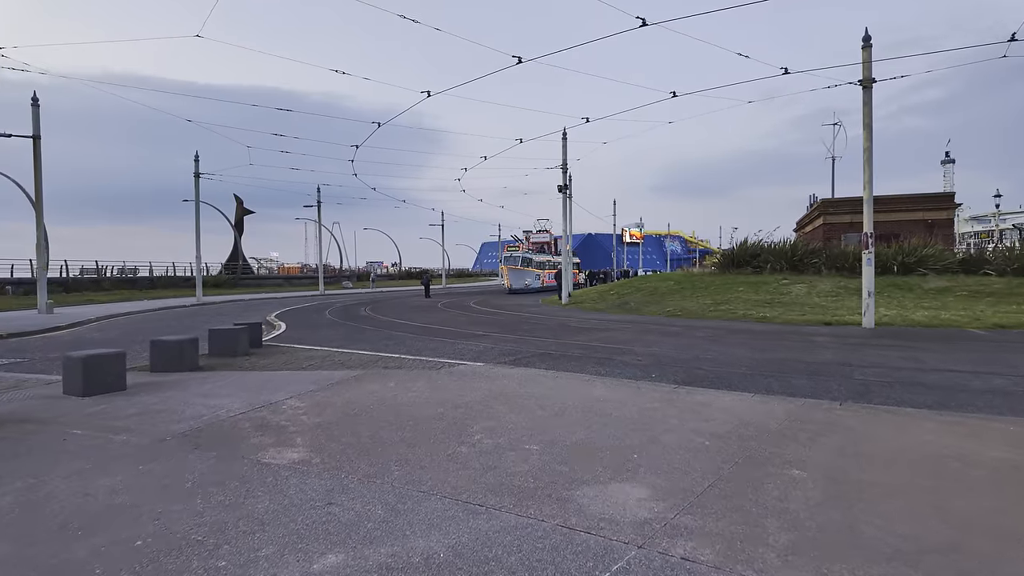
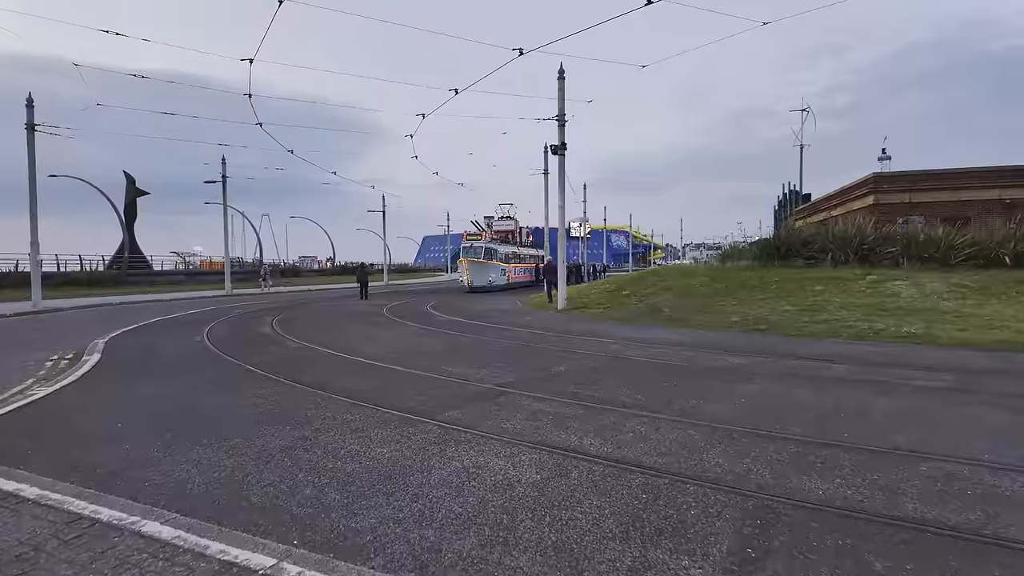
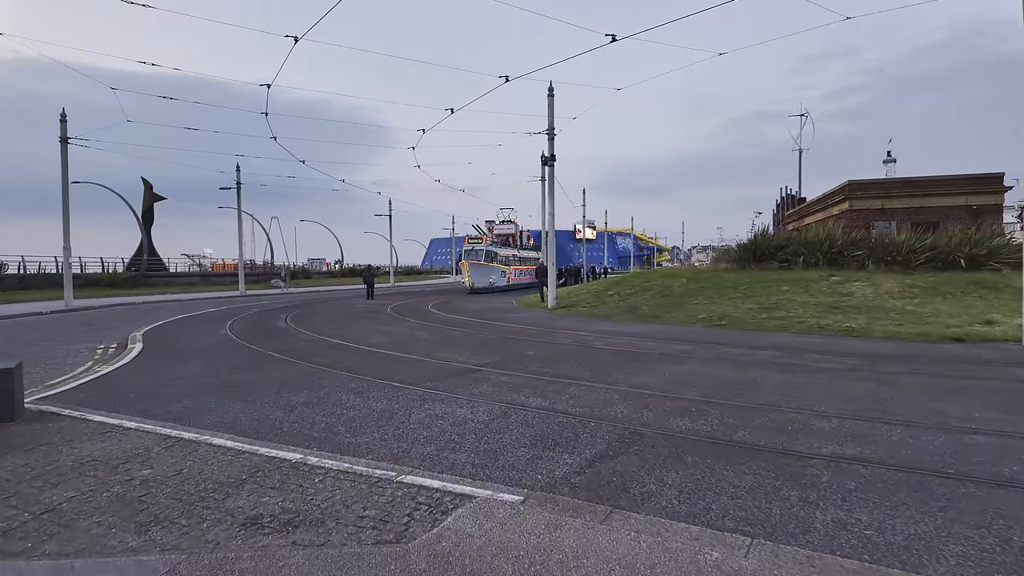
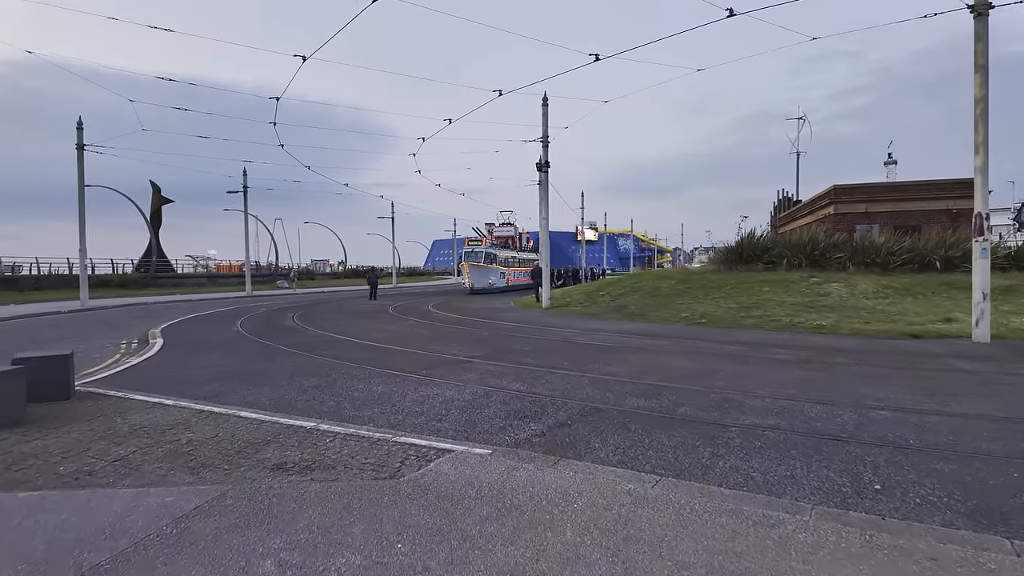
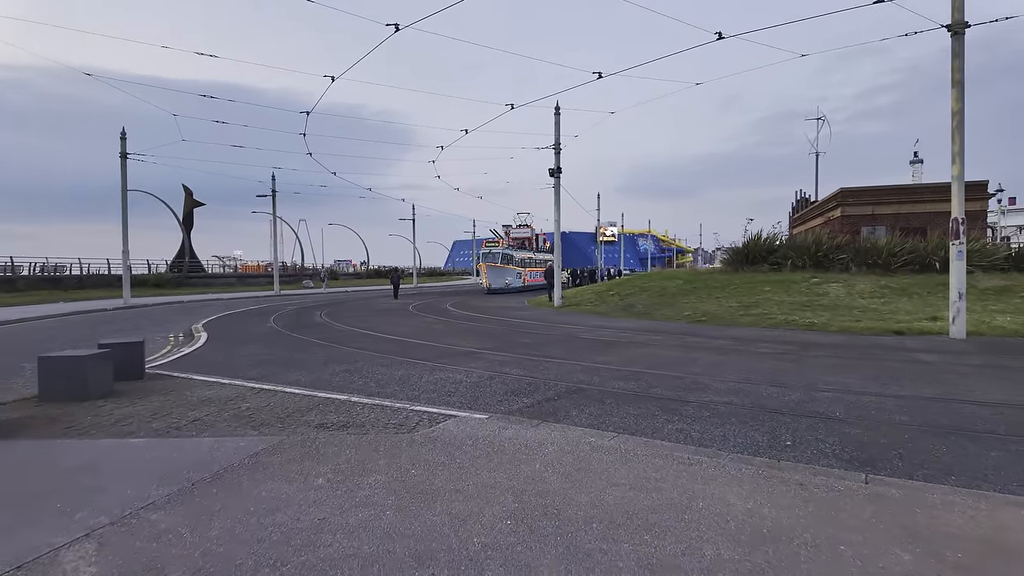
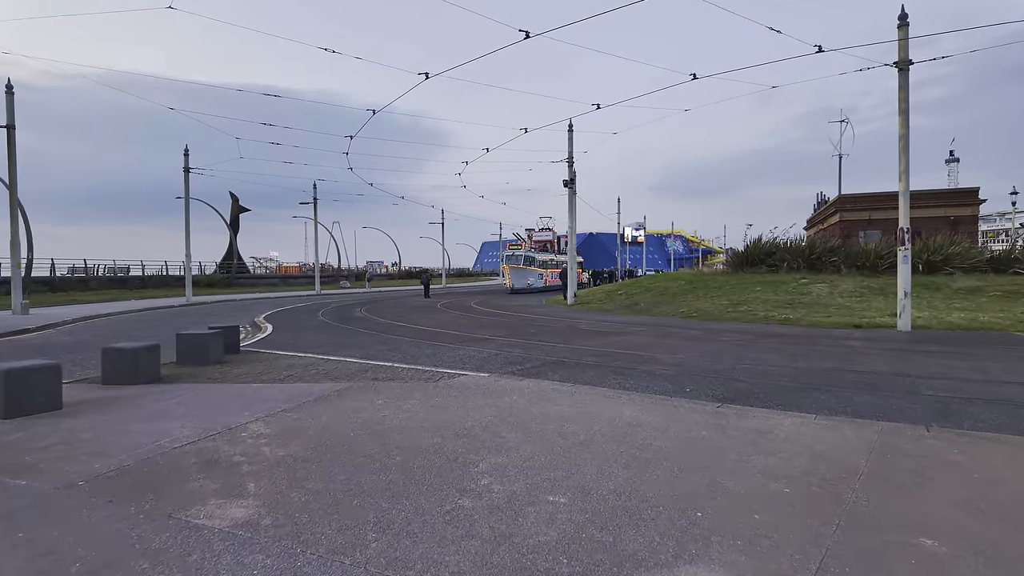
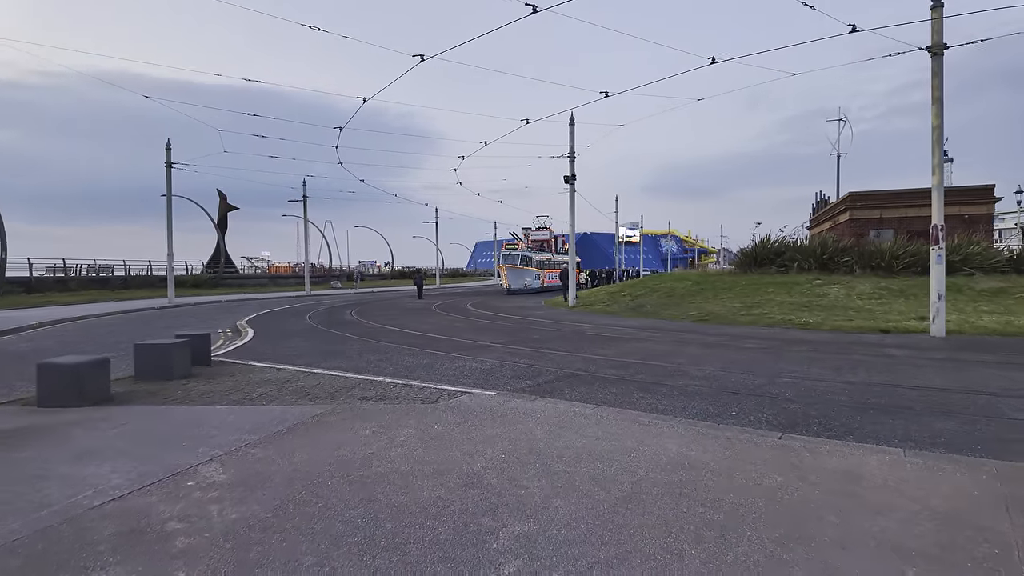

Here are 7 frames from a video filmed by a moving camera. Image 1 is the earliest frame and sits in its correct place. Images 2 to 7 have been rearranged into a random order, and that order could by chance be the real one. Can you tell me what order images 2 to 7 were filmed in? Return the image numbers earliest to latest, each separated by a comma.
6, 7, 5, 4, 3, 2
